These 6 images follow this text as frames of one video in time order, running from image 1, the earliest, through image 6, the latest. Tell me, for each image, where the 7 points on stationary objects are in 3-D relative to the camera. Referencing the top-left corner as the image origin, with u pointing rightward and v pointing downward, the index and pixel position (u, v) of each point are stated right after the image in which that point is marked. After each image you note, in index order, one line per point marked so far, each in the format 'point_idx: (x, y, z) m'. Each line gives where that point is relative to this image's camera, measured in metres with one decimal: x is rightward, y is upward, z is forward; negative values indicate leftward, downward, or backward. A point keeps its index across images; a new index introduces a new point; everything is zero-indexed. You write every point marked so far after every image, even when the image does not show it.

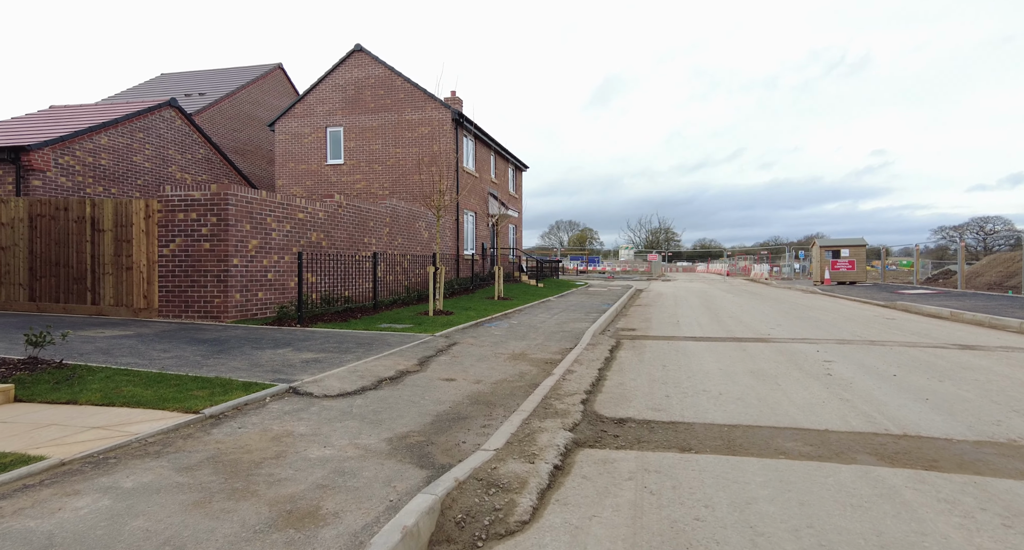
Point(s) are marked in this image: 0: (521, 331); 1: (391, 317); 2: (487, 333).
0: (+0.2, -1.1, +9.8) m
1: (-2.5, -0.9, +10.5) m
2: (-0.5, -1.1, +9.4) m
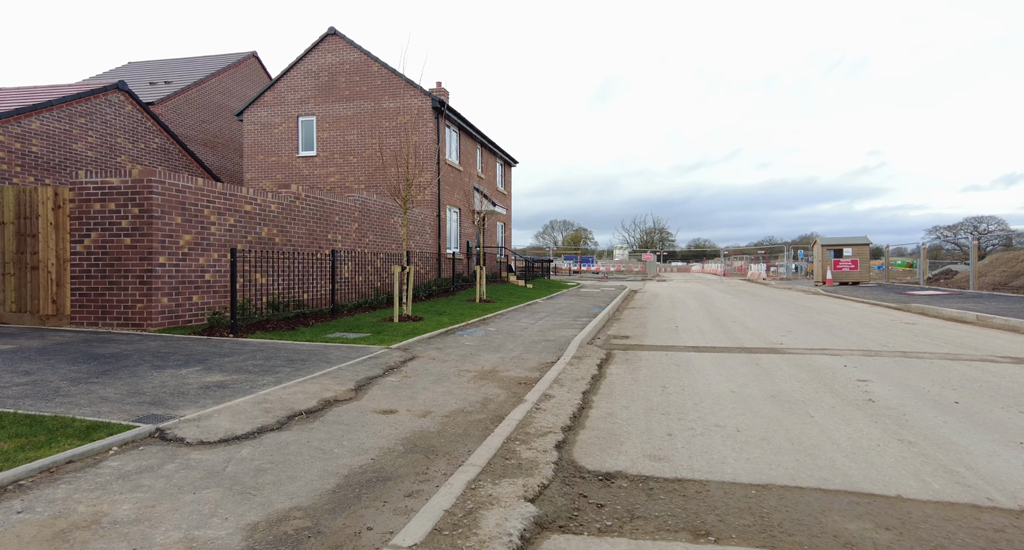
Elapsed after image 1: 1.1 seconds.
0: (-0.3, -1.1, +8.5) m
1: (-3.0, -0.9, +9.1) m
2: (-0.9, -1.1, +8.0) m
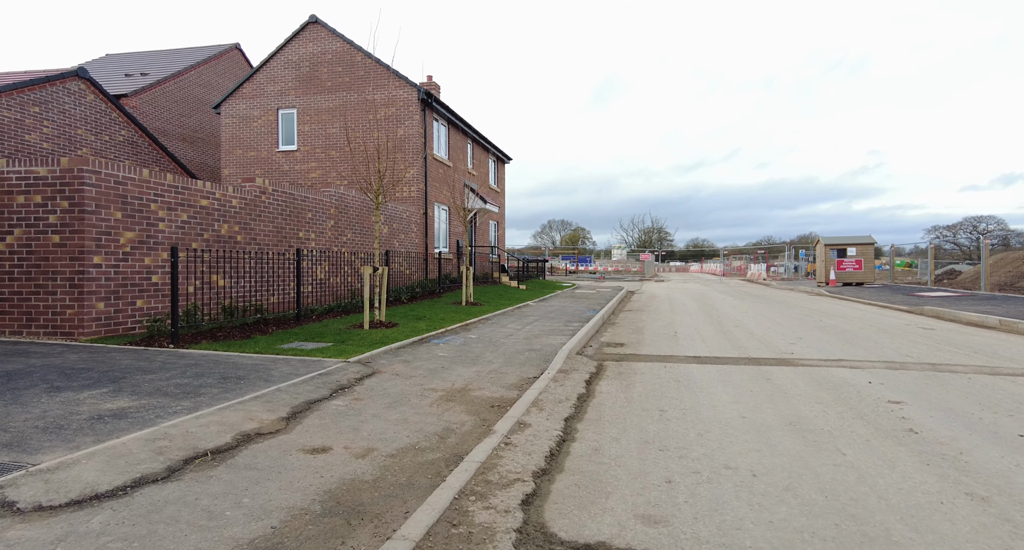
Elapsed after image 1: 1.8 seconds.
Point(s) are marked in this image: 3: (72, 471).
0: (-0.6, -1.2, +7.6) m
1: (-3.3, -0.9, +8.2) m
2: (-1.2, -1.1, +7.1) m
3: (-2.7, -1.2, +3.0) m
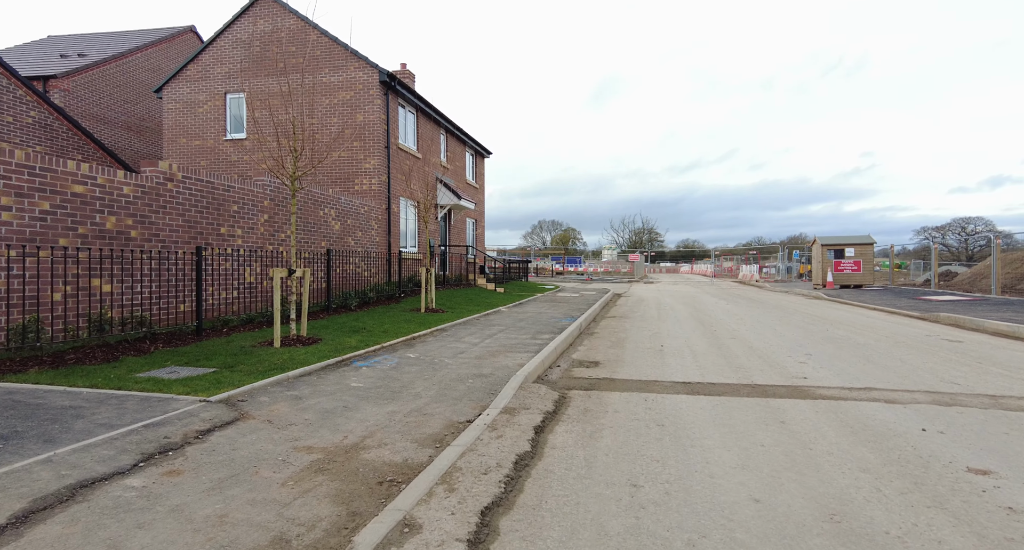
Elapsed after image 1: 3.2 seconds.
0: (-1.3, -1.2, +5.9) m
1: (-4.0, -1.0, +6.4) m
2: (-1.9, -1.2, +5.4) m
3: (-3.3, -1.2, +1.3) m
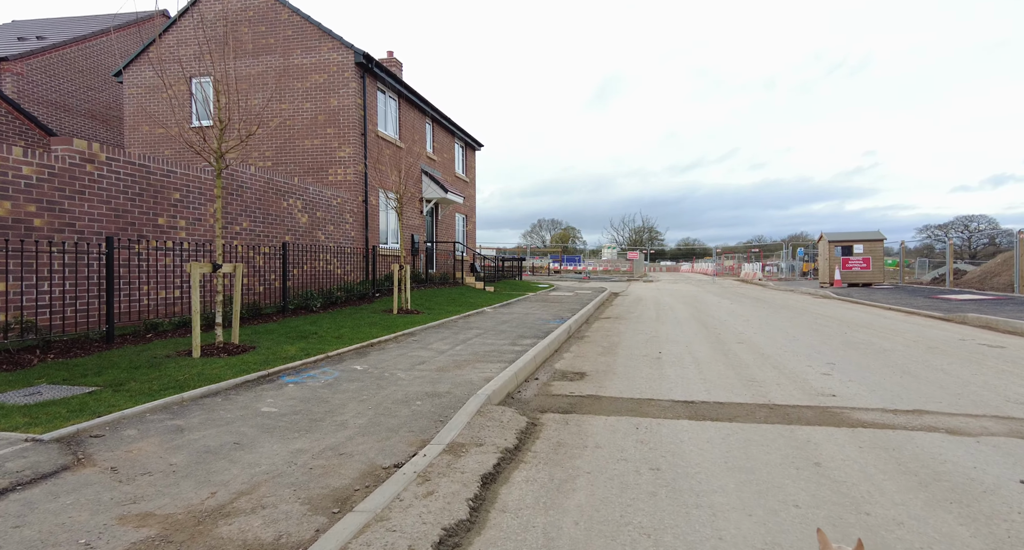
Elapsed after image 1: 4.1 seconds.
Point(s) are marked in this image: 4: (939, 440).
0: (-1.7, -1.2, +4.7) m
1: (-4.4, -0.9, +5.2) m
2: (-2.3, -1.1, +4.2) m
3: (-3.7, -1.2, +0.1) m
4: (+3.4, -1.3, +3.9) m
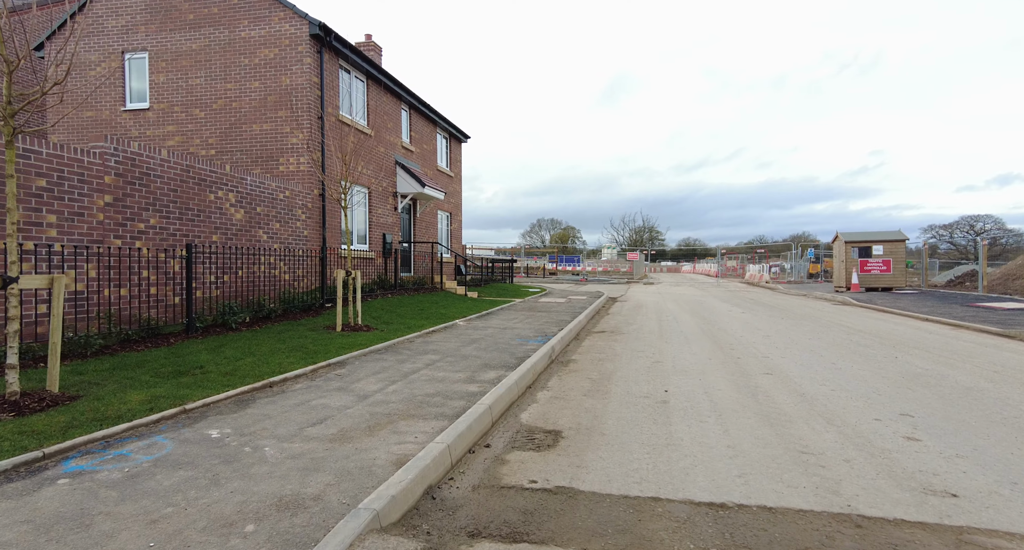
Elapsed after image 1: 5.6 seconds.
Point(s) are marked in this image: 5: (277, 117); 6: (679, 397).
0: (-2.2, -1.3, +2.6) m
1: (-4.9, -1.1, +3.2) m
2: (-2.8, -1.3, +2.2) m
3: (-4.2, -1.3, -1.9) m
4: (+2.8, -1.4, +1.9) m
5: (-6.0, +4.0, +12.9) m
6: (+1.9, -1.4, +5.8) m
